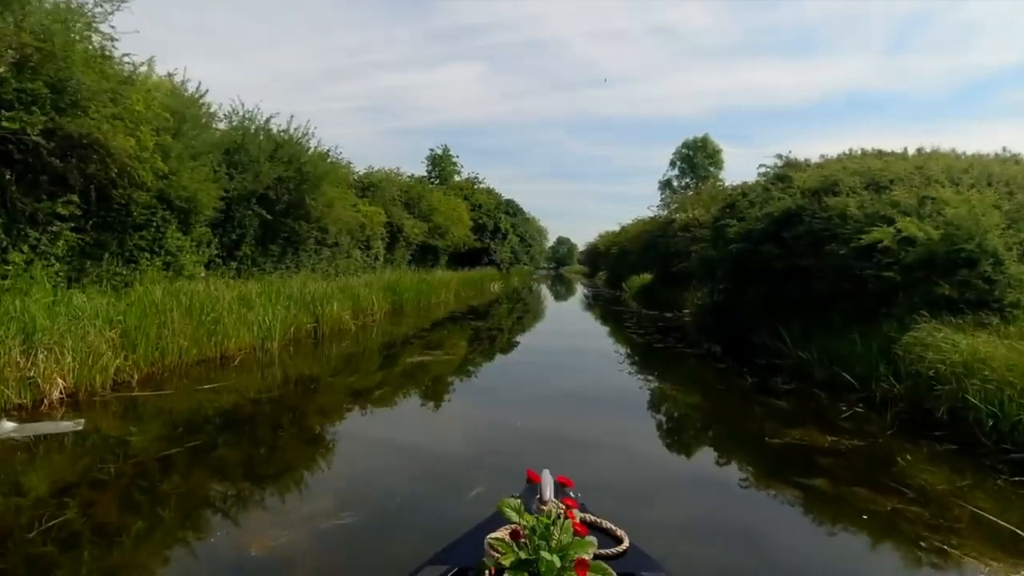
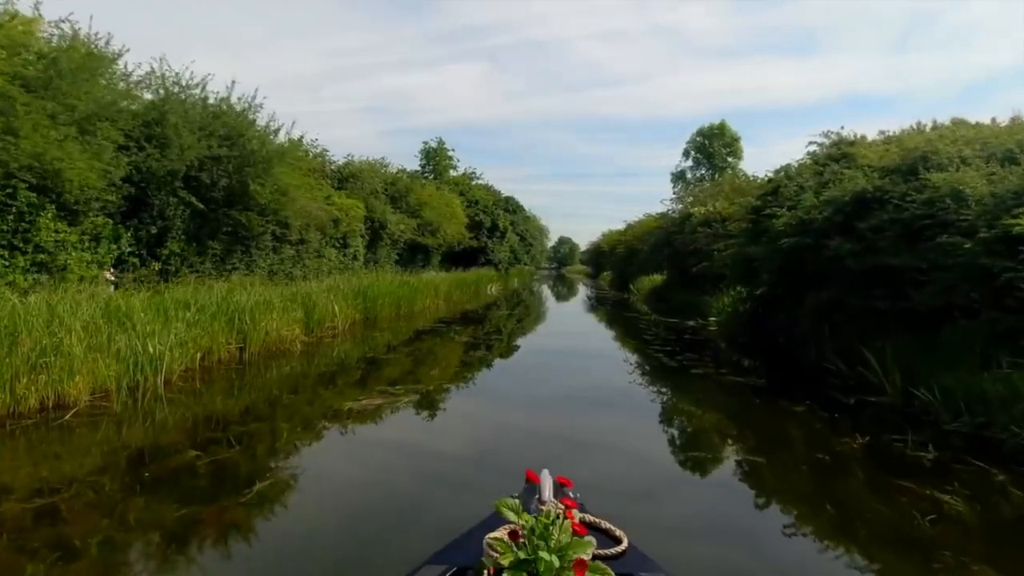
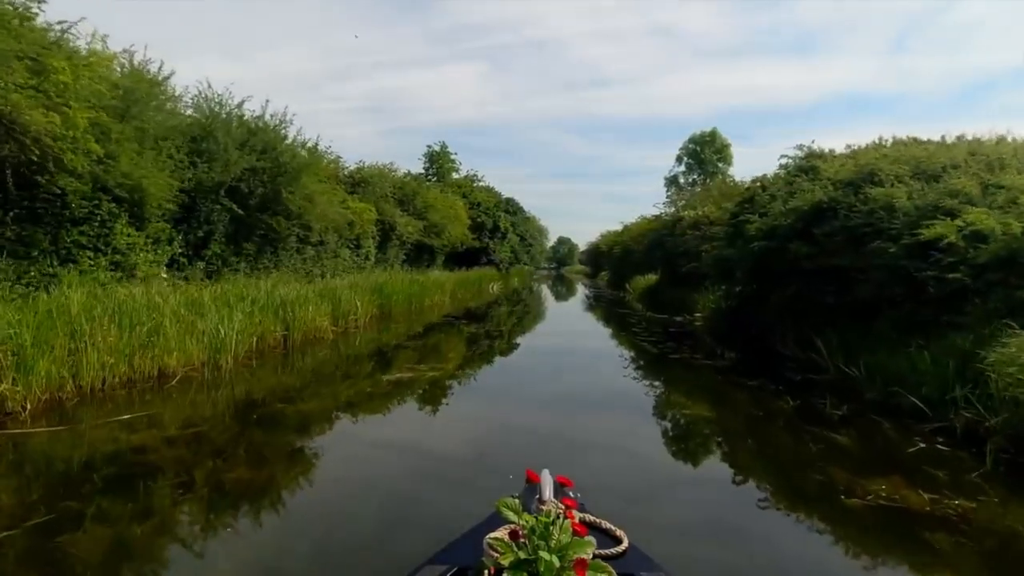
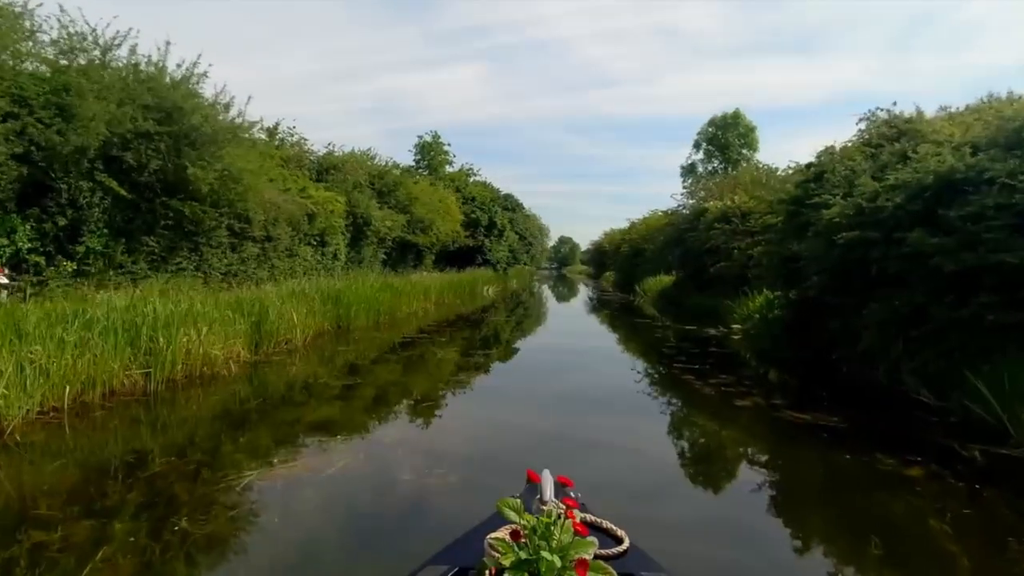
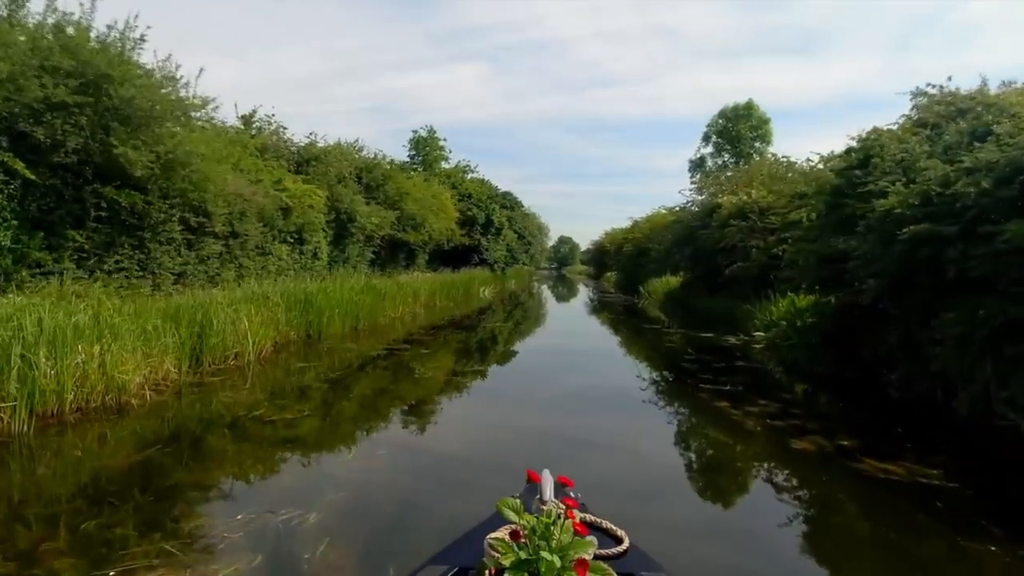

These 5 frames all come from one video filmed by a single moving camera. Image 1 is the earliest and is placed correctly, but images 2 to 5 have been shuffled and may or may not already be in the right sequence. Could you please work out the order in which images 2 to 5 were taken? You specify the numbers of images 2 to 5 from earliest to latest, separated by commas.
3, 2, 4, 5
